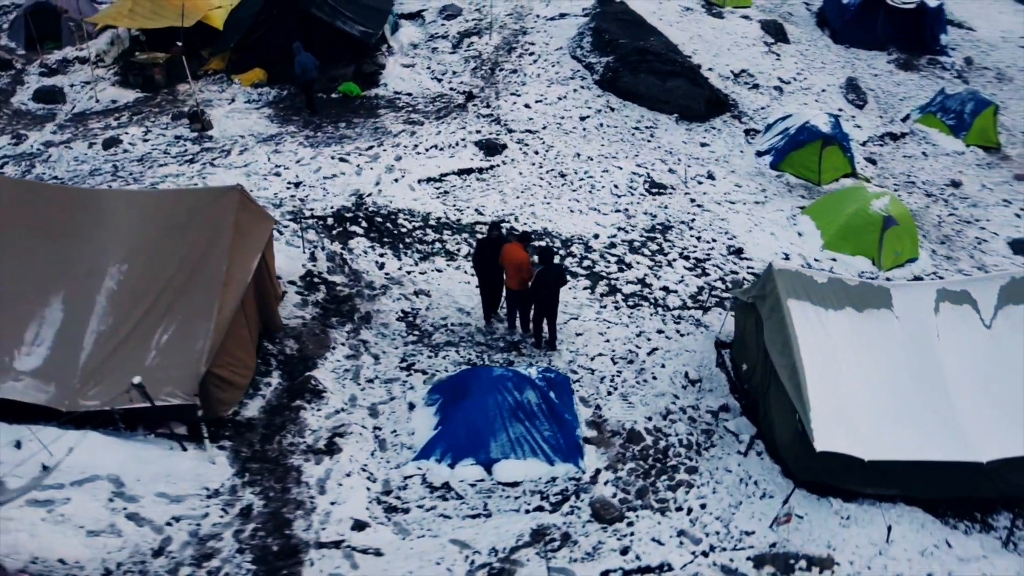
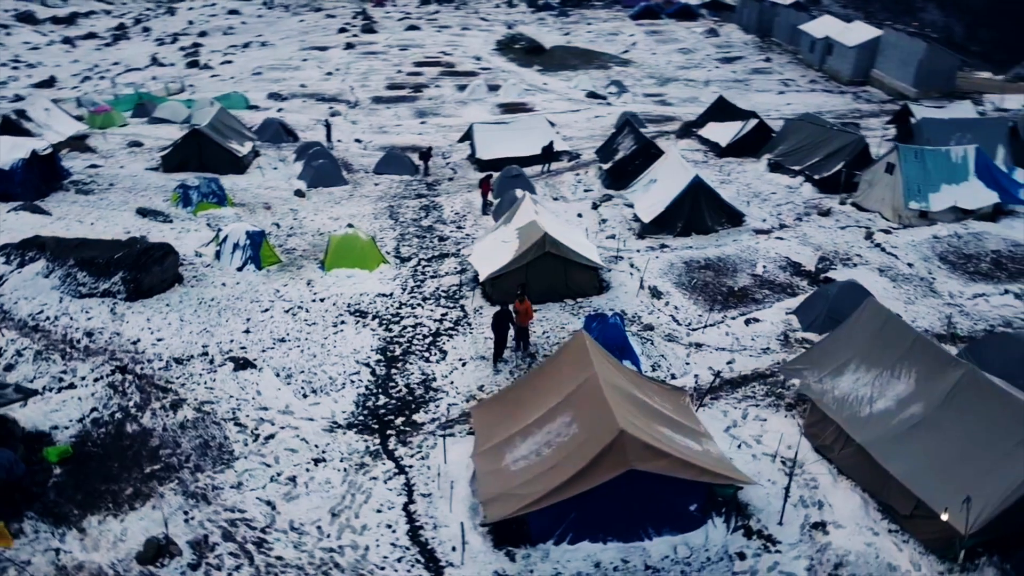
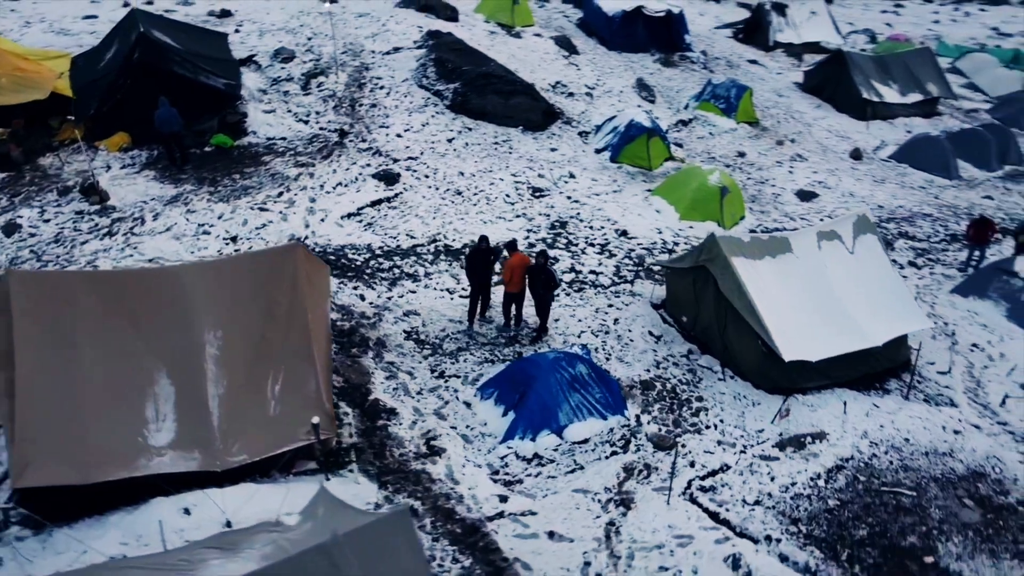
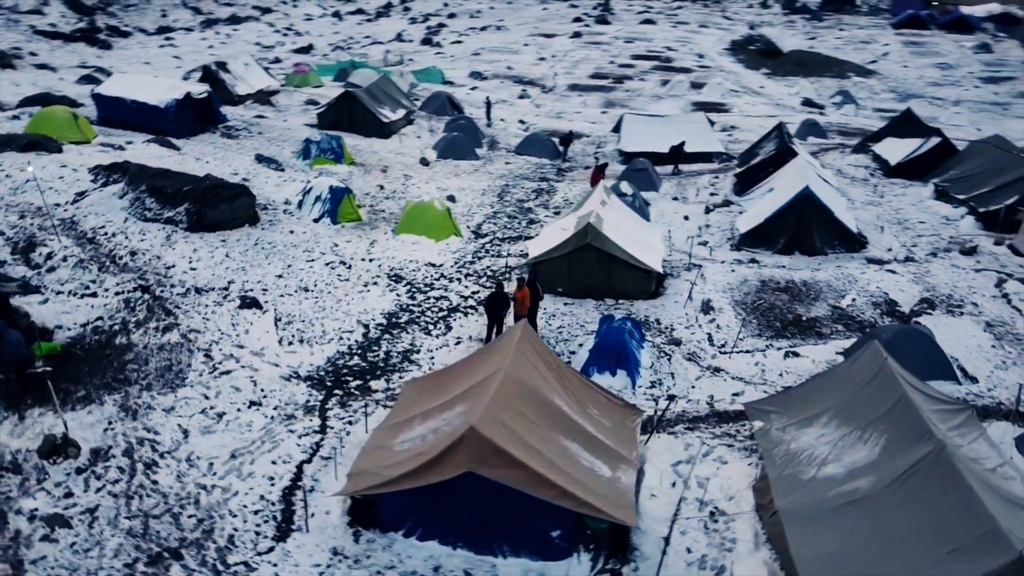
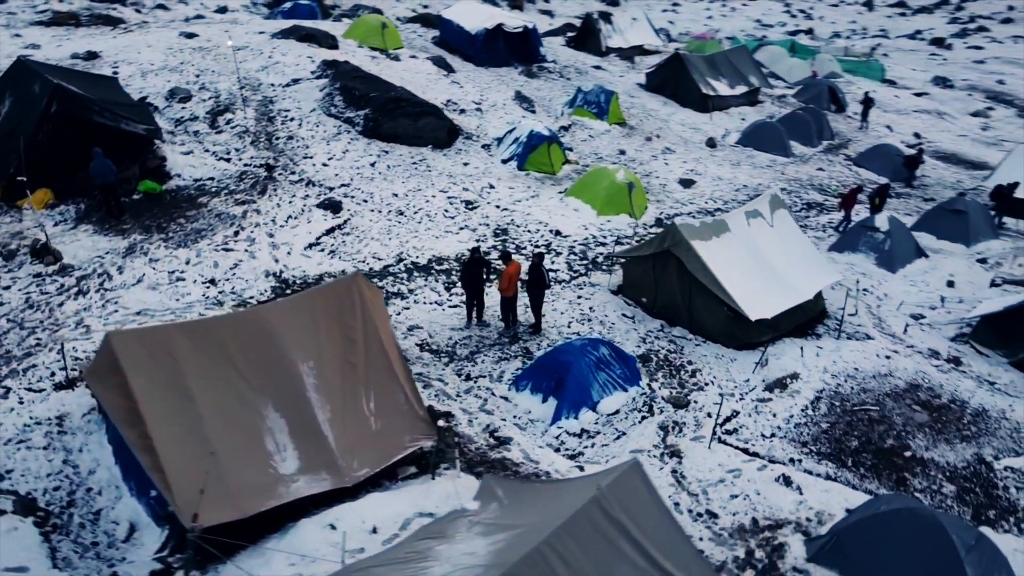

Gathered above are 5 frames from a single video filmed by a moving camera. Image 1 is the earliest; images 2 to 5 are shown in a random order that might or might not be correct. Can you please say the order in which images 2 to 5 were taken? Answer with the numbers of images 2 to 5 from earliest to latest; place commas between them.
3, 5, 4, 2
